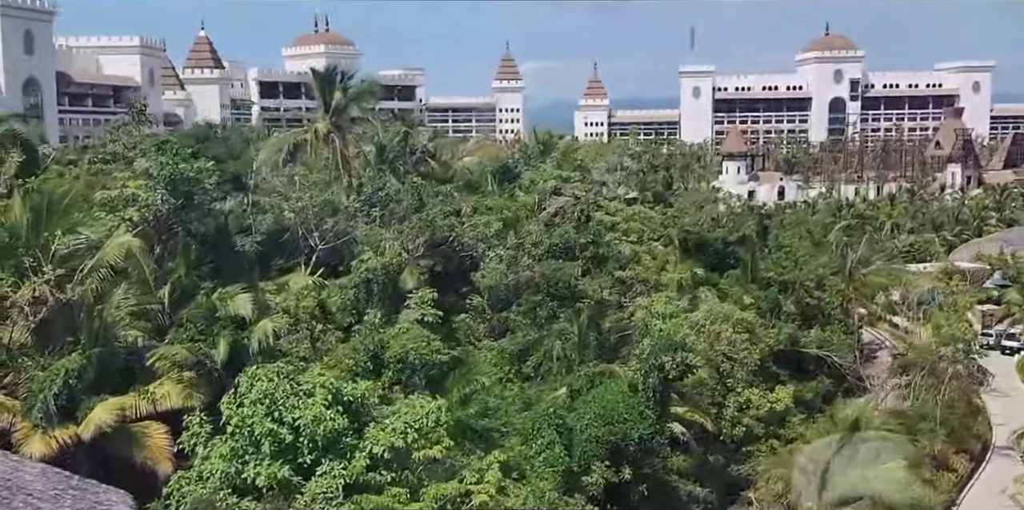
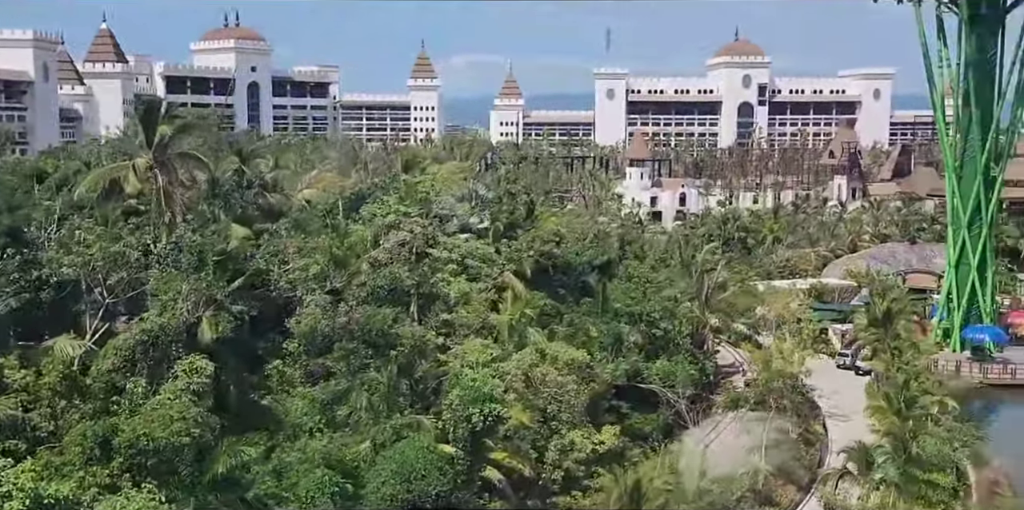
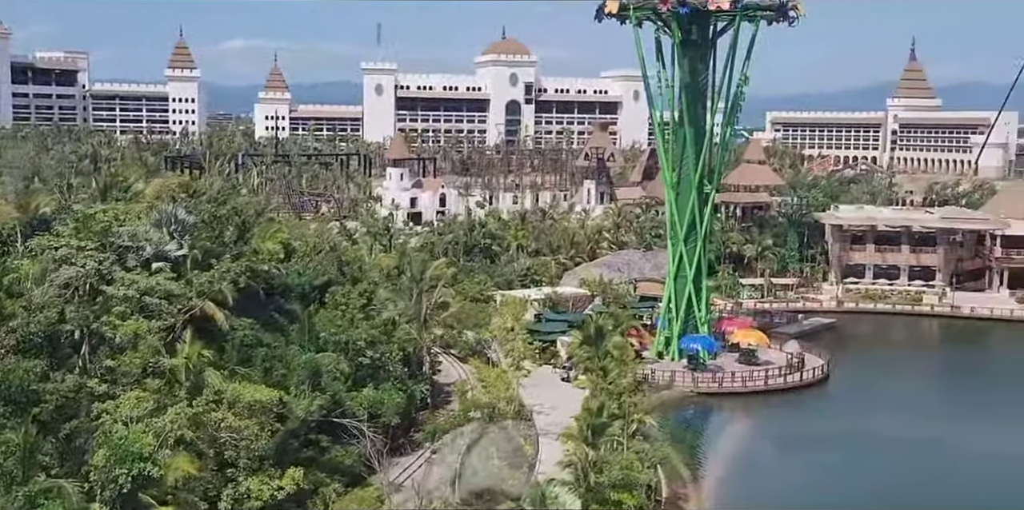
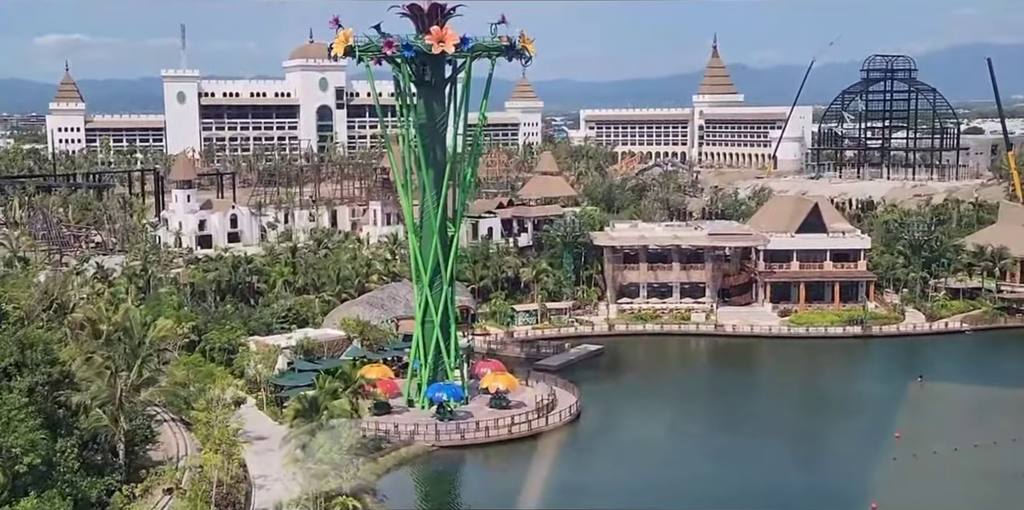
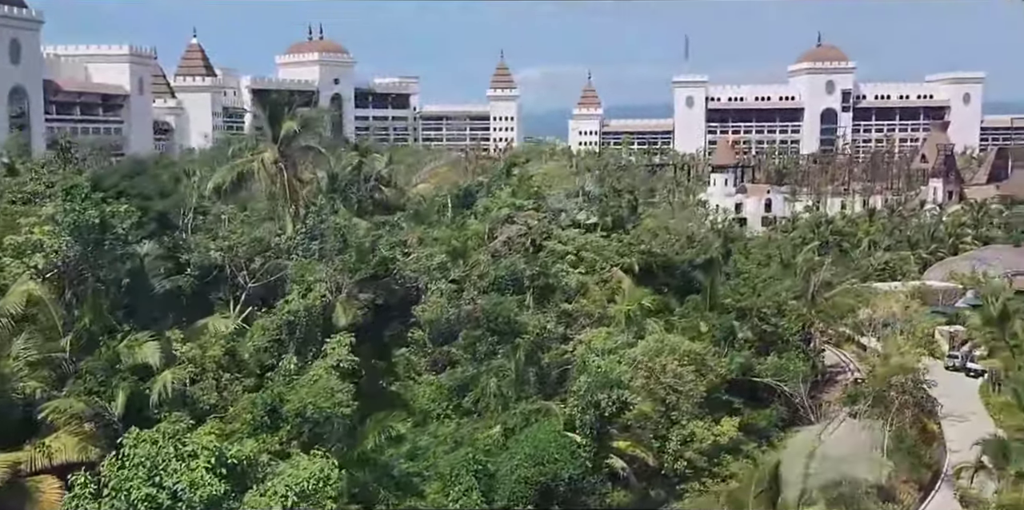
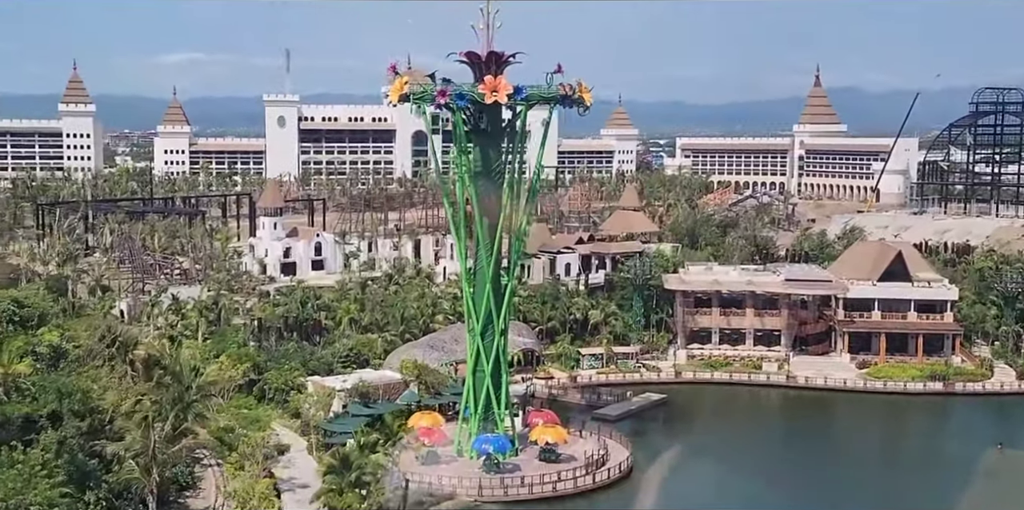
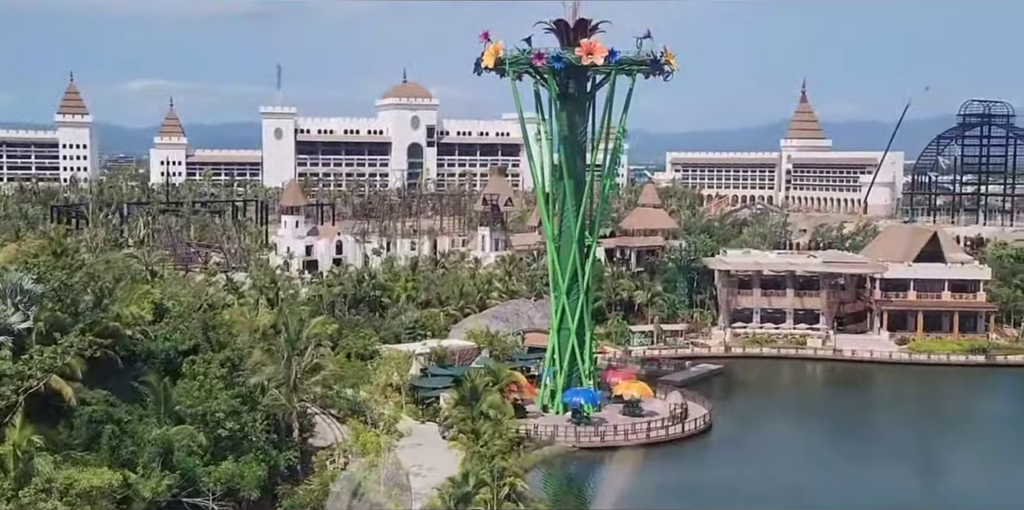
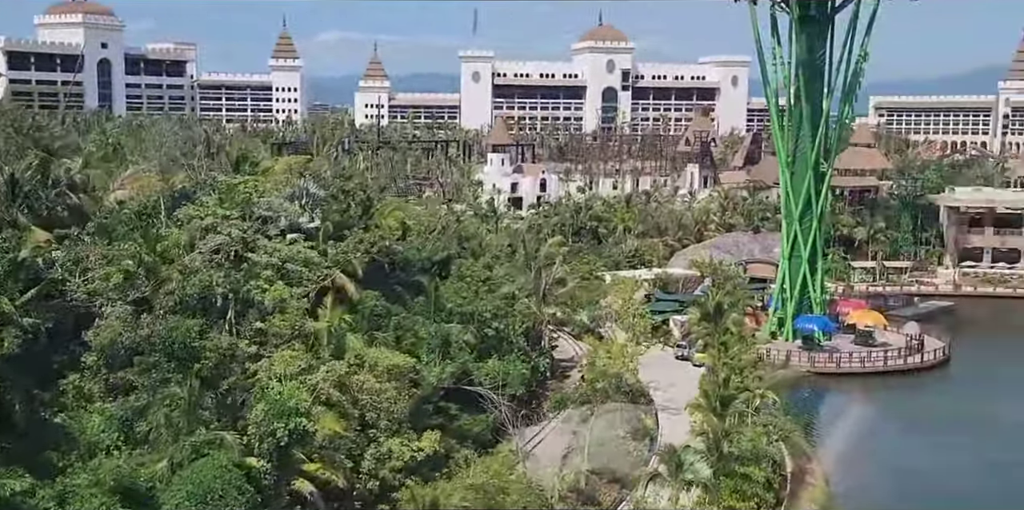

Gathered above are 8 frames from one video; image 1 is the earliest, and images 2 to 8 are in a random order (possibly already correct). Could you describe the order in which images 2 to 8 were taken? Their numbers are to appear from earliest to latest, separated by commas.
5, 2, 8, 3, 7, 4, 6
